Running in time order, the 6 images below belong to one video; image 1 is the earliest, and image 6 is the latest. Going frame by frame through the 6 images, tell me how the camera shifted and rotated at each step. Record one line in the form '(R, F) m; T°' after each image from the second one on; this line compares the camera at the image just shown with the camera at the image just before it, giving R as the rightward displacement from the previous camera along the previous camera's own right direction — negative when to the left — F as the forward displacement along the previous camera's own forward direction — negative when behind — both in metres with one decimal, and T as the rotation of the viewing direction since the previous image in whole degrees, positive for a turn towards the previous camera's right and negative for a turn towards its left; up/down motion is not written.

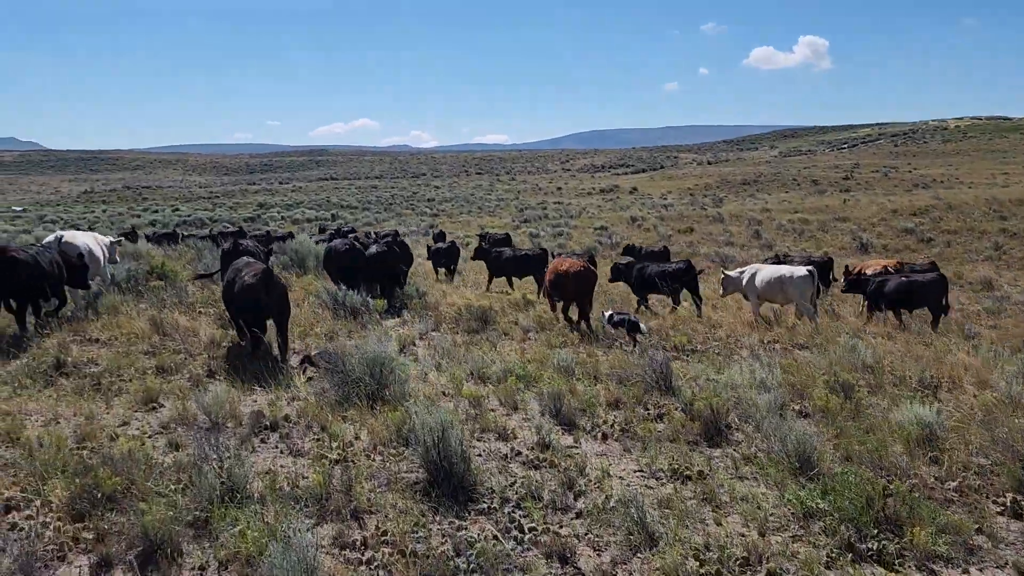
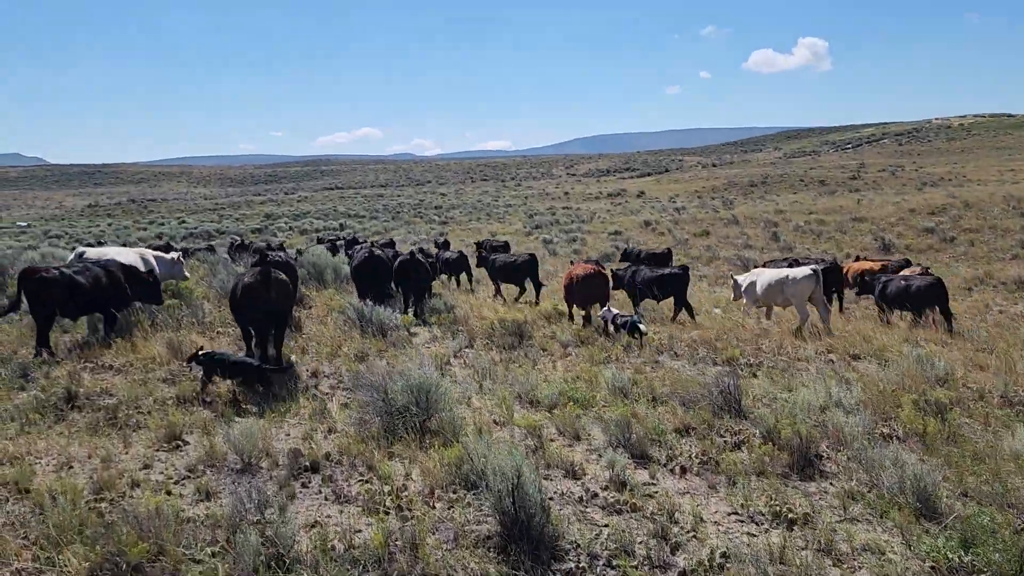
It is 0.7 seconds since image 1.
(-0.4, +0.7) m; 0°
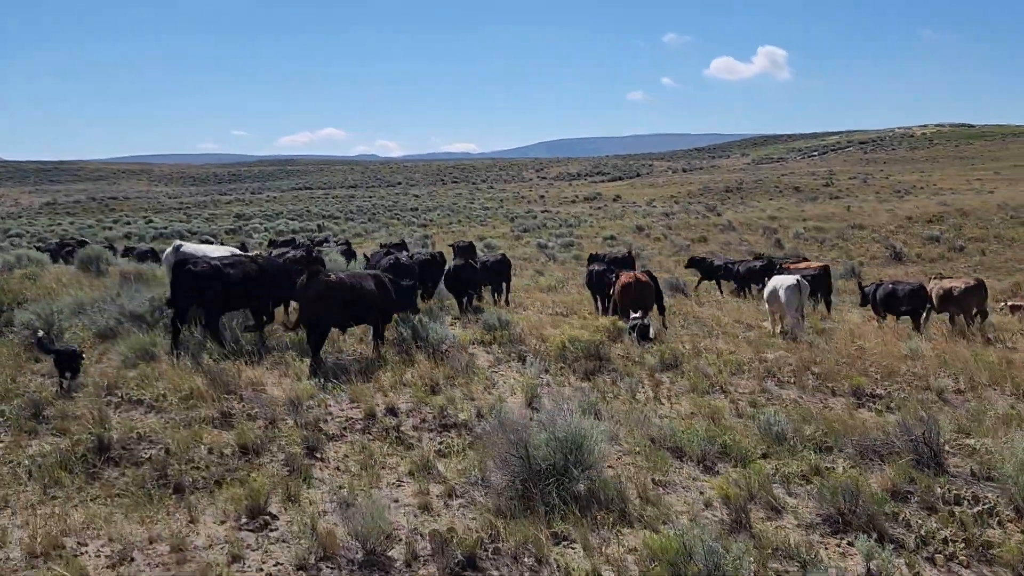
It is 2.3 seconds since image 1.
(-1.3, +1.4) m; +2°
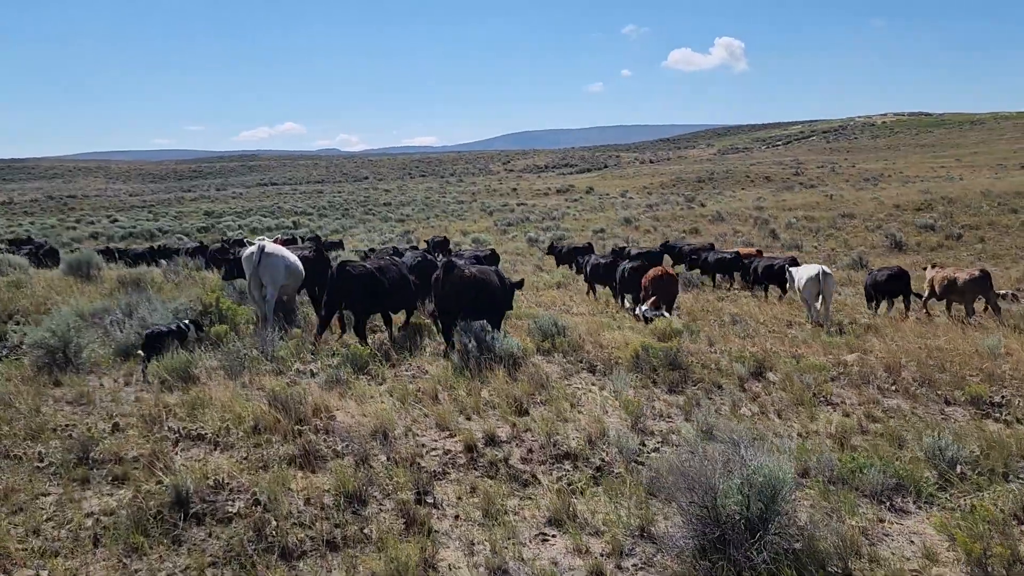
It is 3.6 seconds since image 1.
(-1.1, +0.9) m; +2°
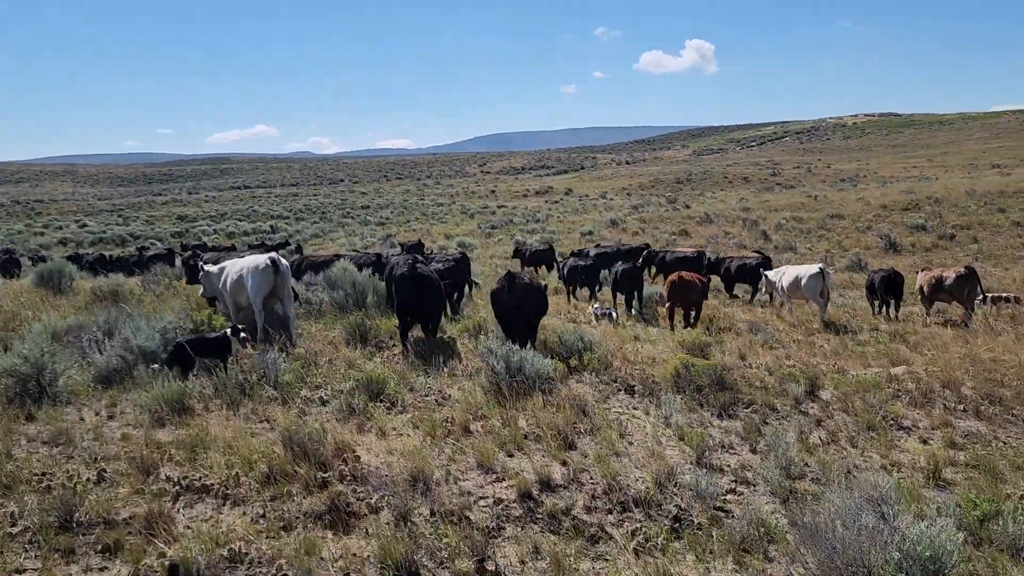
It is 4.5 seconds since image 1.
(-0.5, +0.9) m; +2°
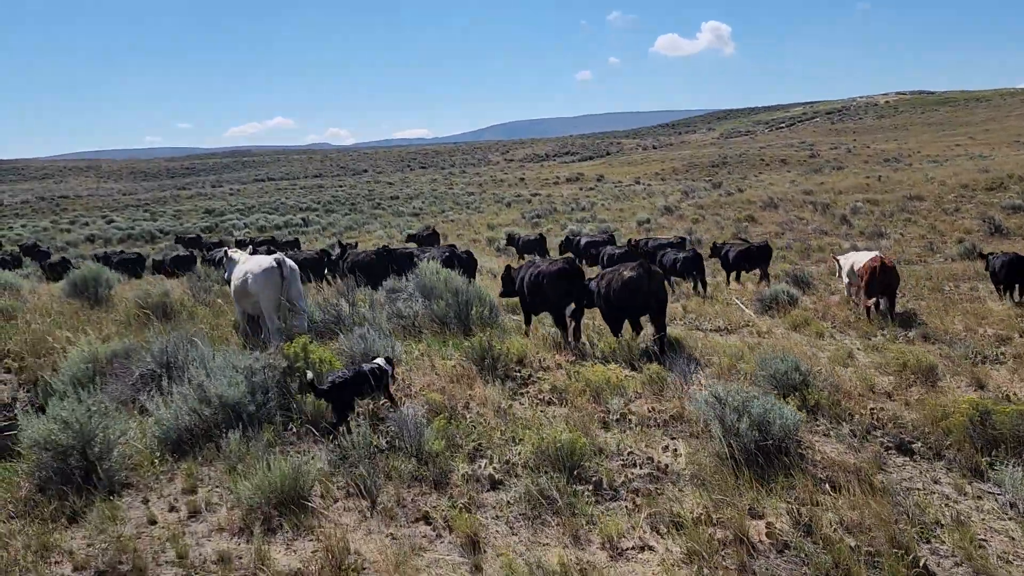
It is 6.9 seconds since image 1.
(-1.4, +2.3) m; -1°
